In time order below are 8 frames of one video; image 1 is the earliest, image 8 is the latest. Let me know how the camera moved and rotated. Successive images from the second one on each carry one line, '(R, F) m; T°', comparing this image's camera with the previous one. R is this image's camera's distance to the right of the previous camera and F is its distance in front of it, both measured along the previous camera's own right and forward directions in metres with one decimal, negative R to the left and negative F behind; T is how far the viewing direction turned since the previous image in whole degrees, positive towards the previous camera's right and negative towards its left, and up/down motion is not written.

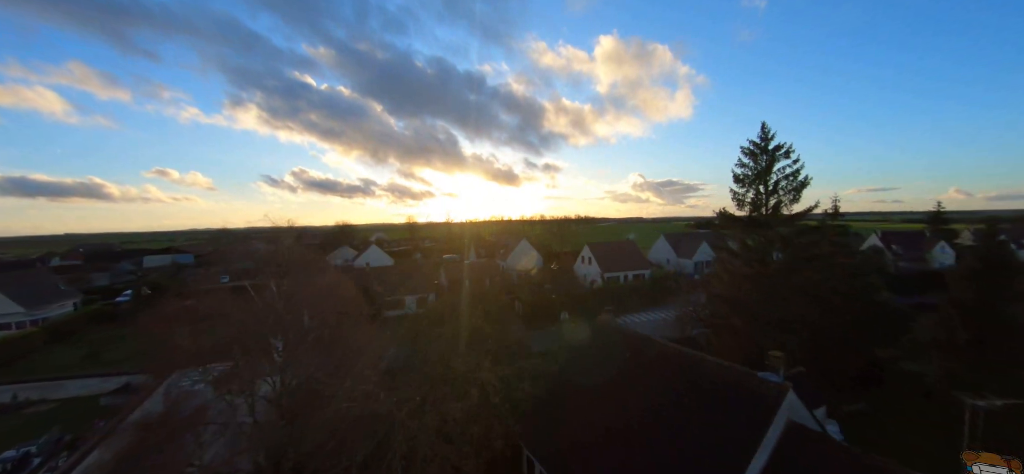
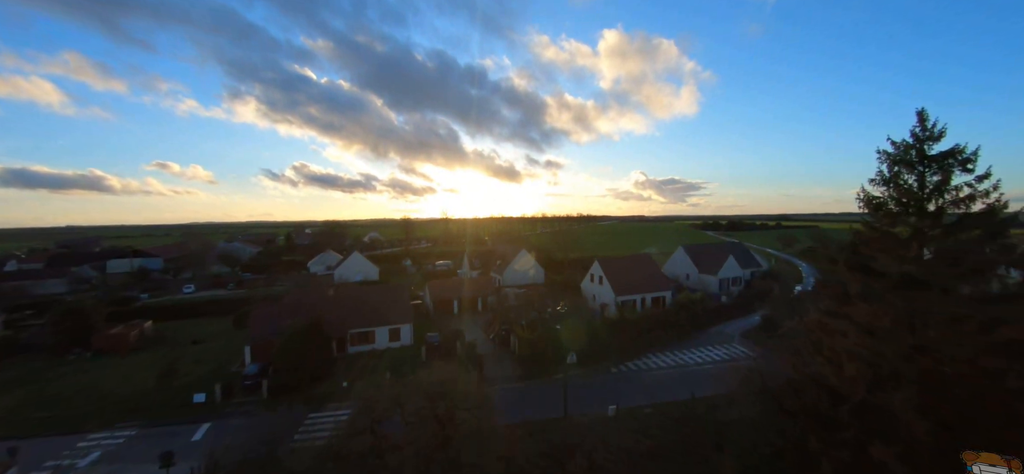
(+0.3, +5.6) m; 0°
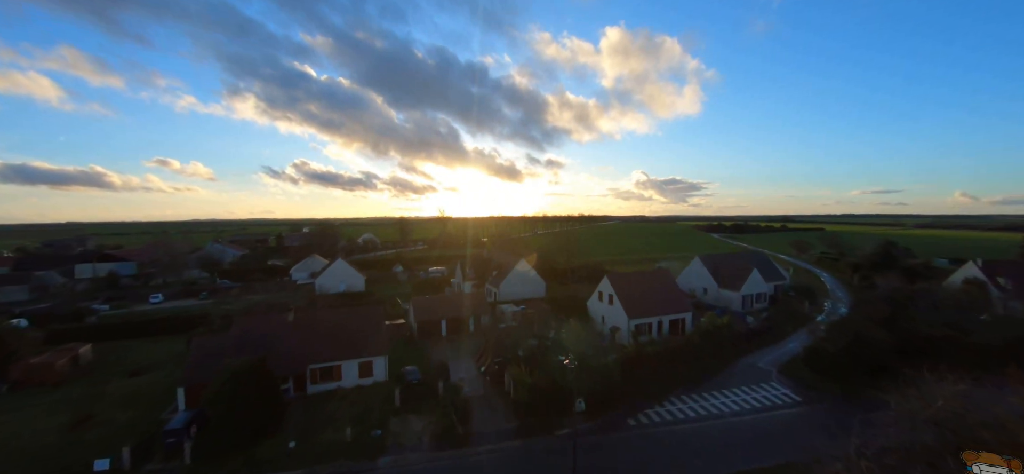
(+0.3, +4.1) m; 0°
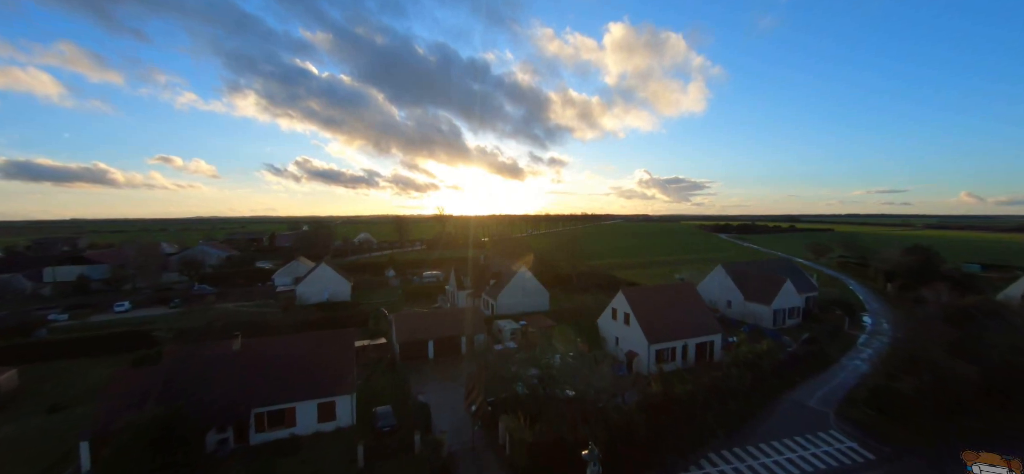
(+0.2, +4.0) m; 0°
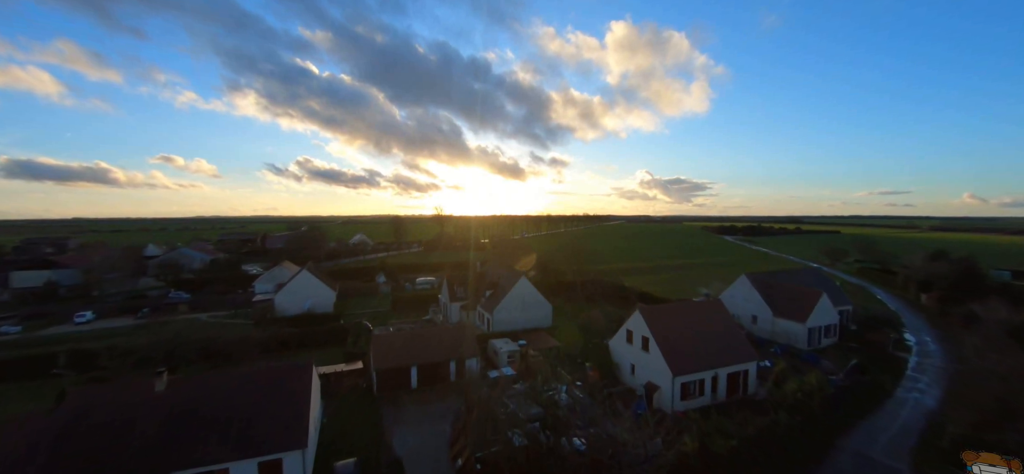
(+0.2, +3.5) m; 0°
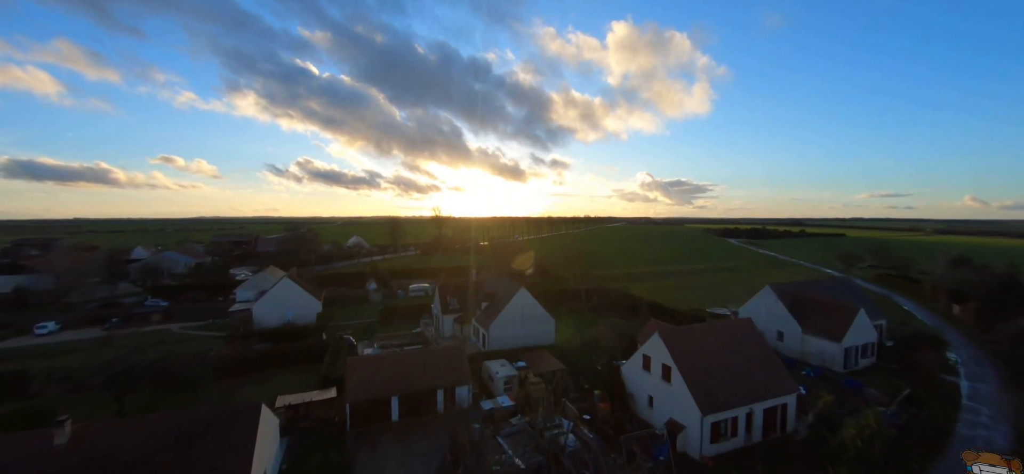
(+0.1, +2.9) m; 0°
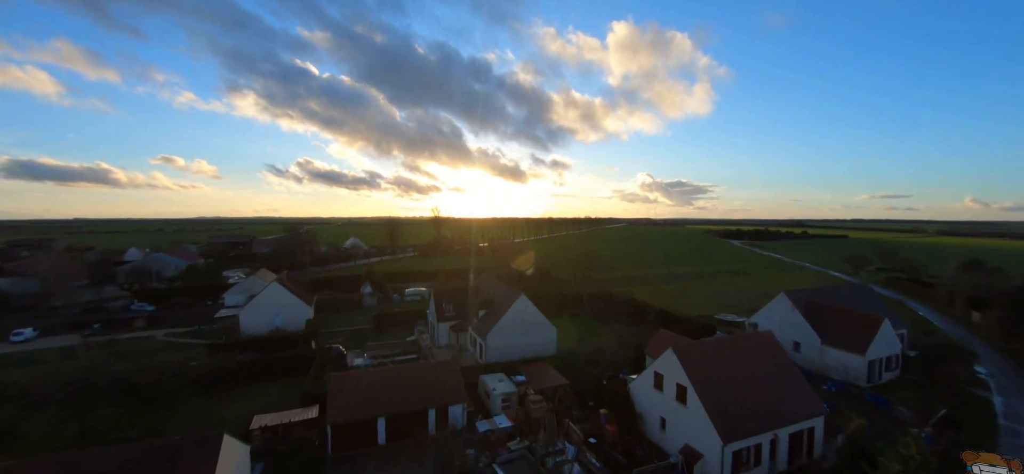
(+0.1, +1.5) m; 0°
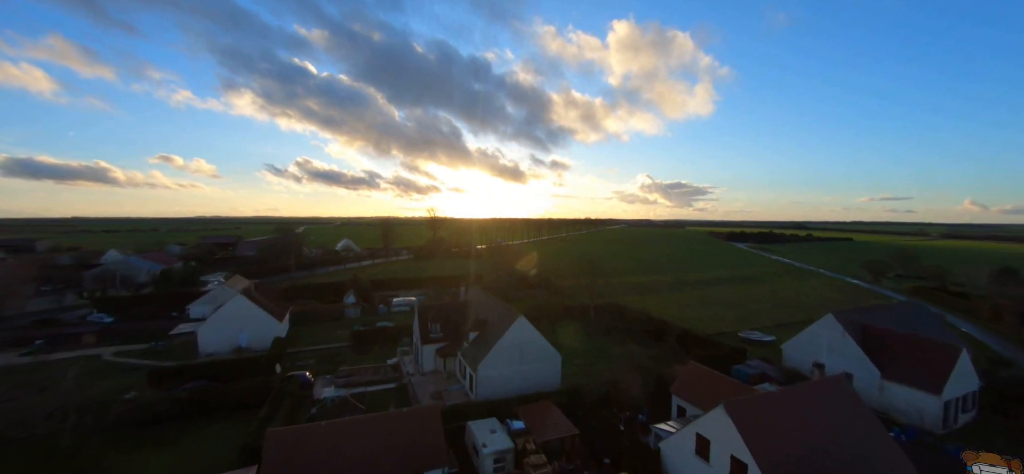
(+0.1, +3.9) m; 0°
